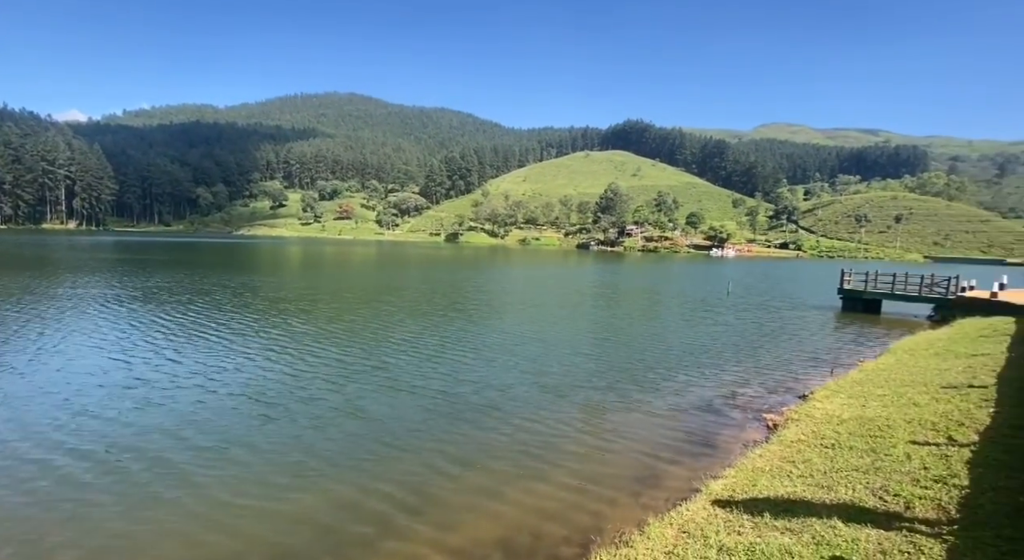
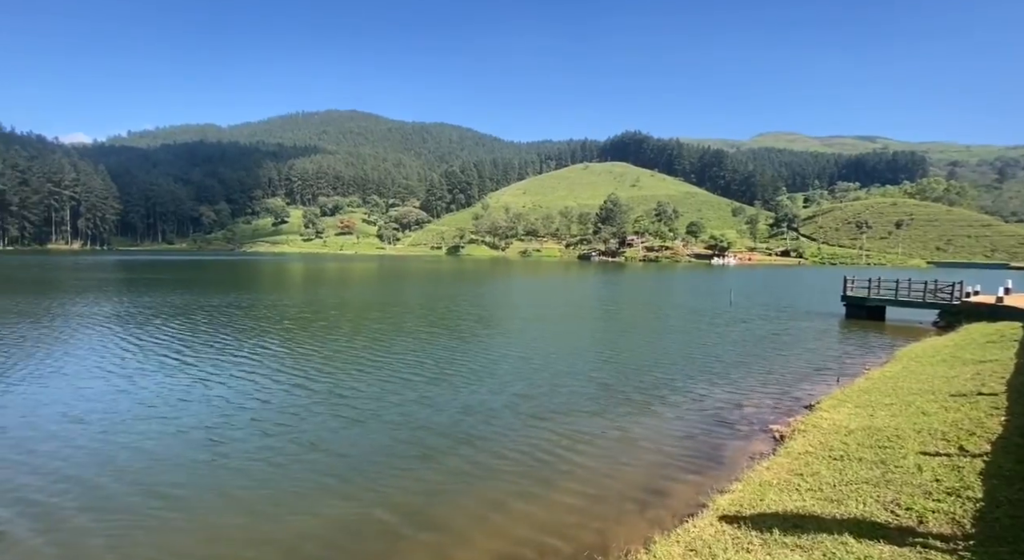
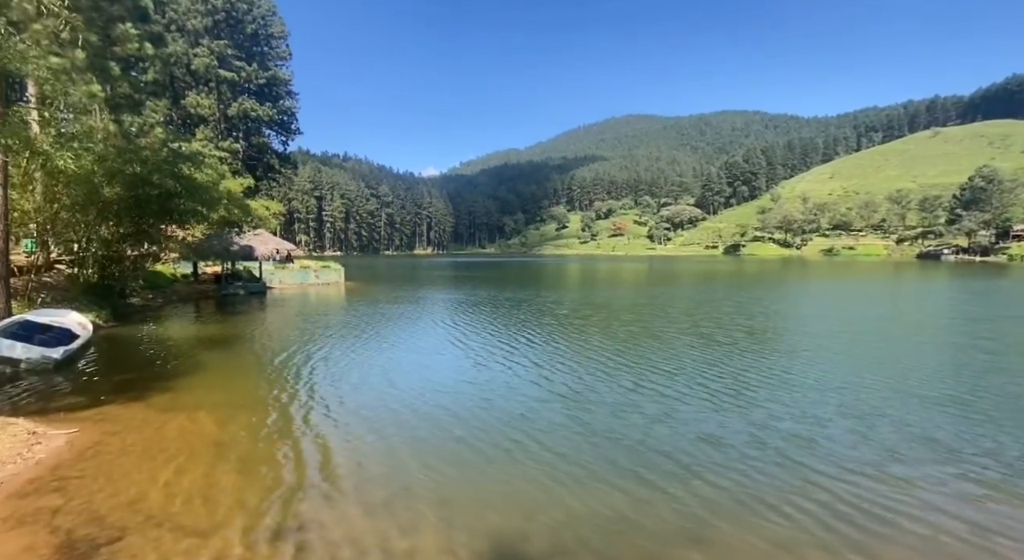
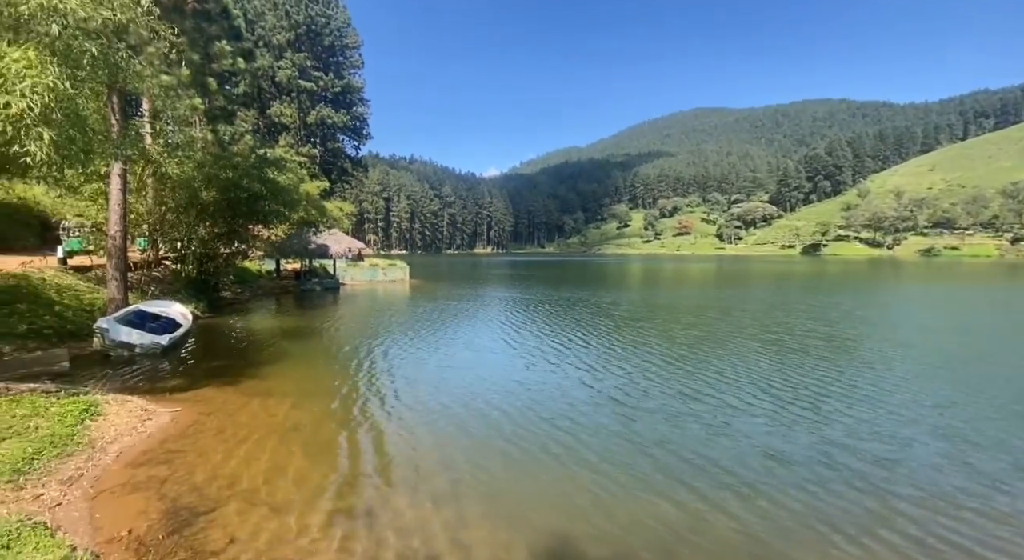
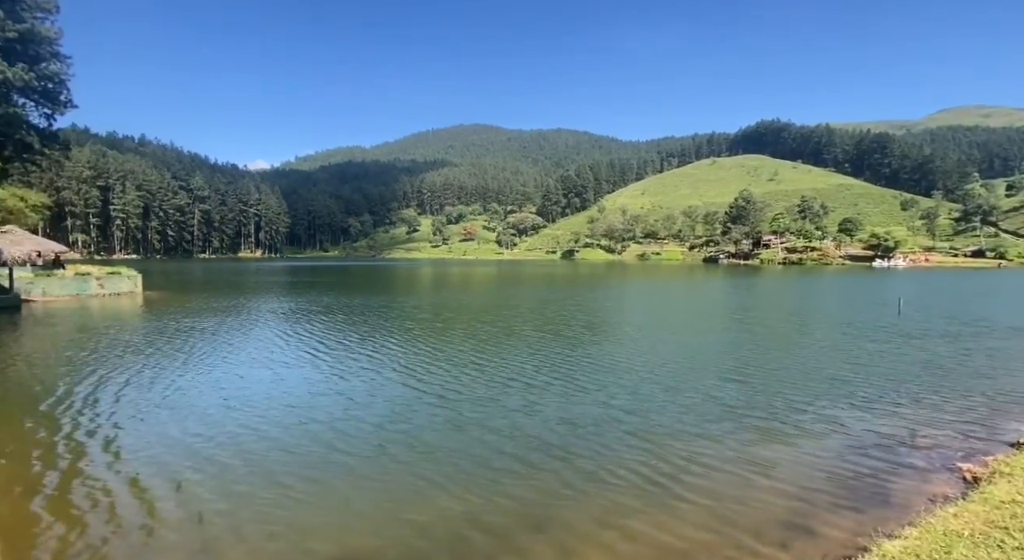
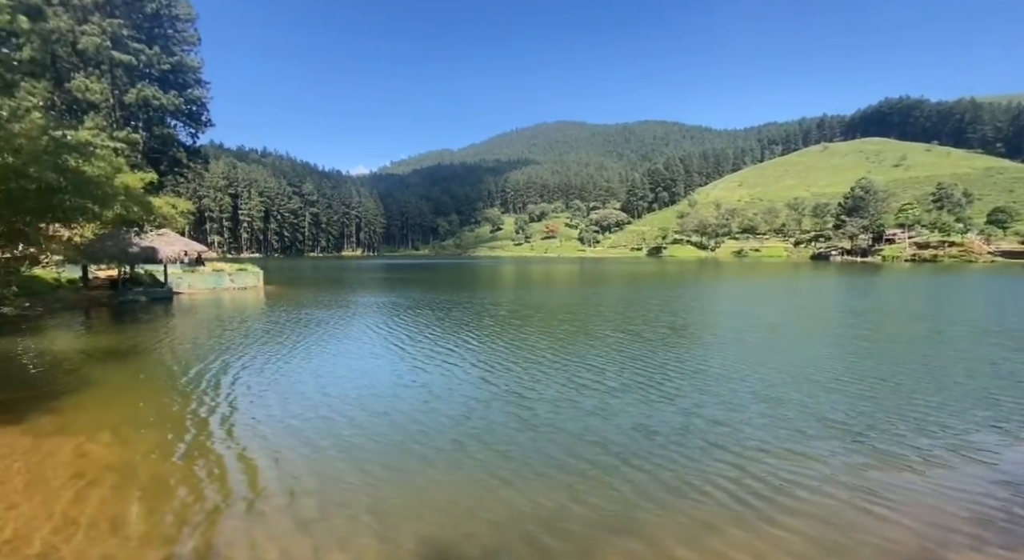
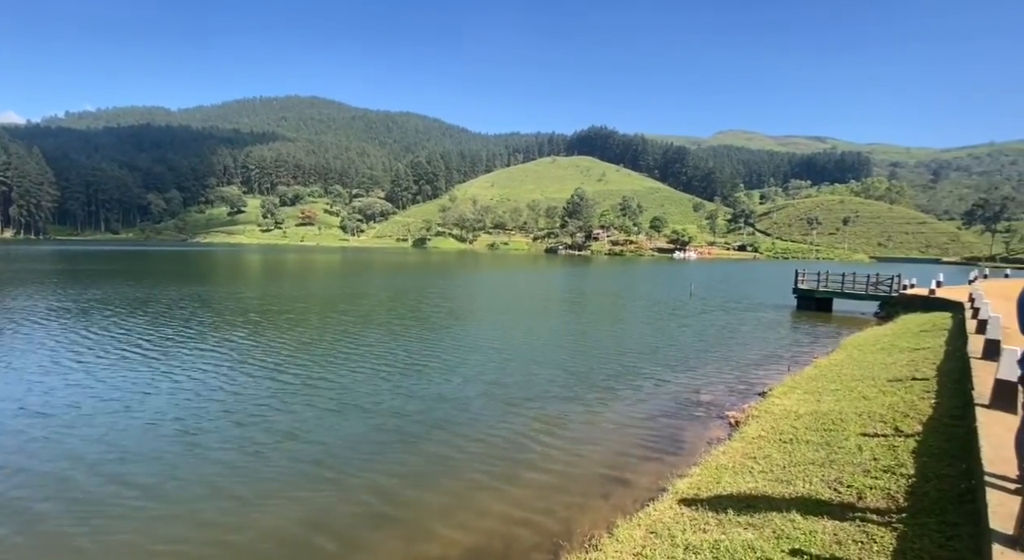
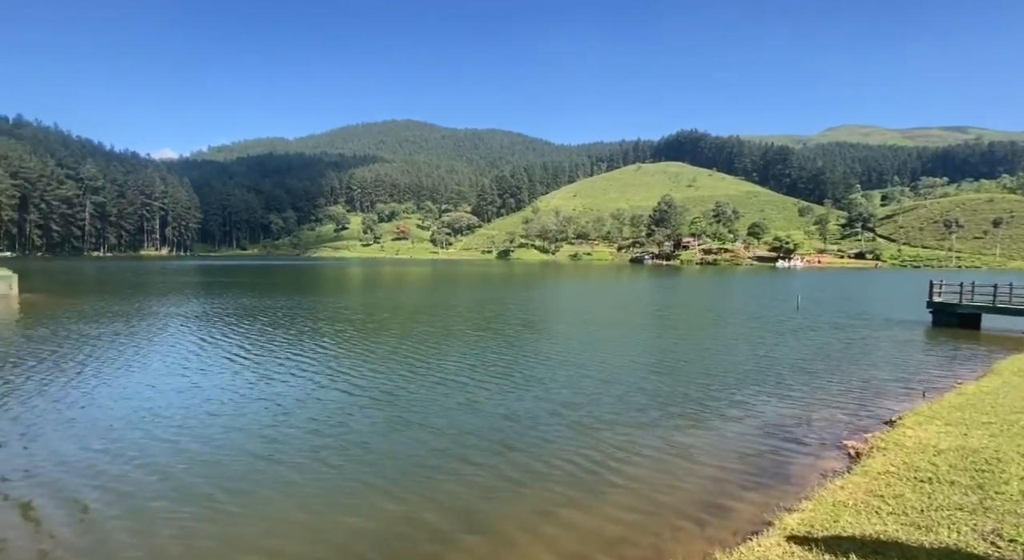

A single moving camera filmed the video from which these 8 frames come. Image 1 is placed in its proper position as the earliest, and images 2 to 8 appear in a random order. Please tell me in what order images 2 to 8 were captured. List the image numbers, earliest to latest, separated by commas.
7, 2, 8, 5, 6, 3, 4
